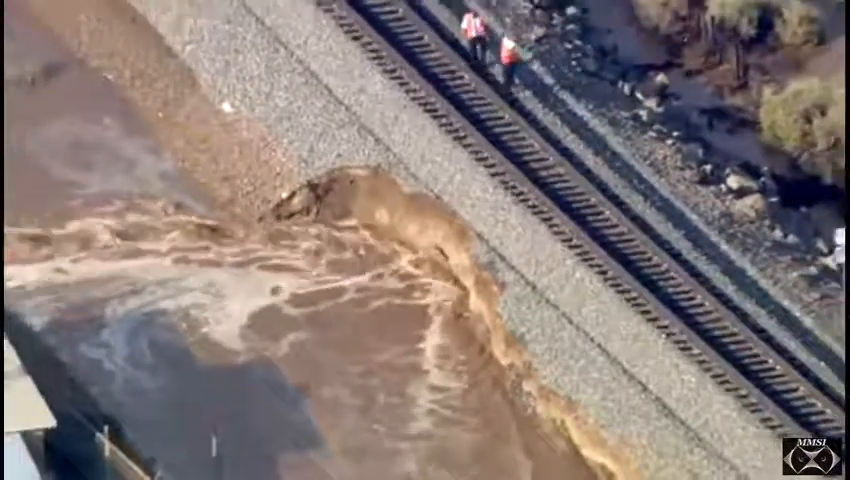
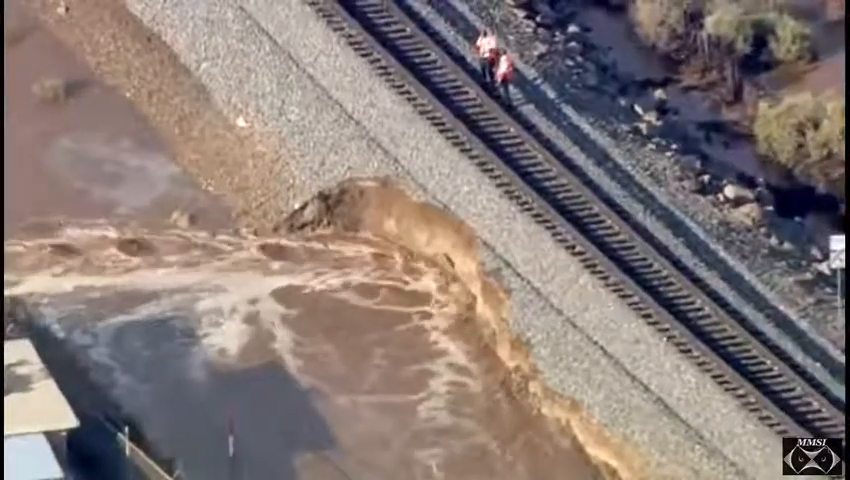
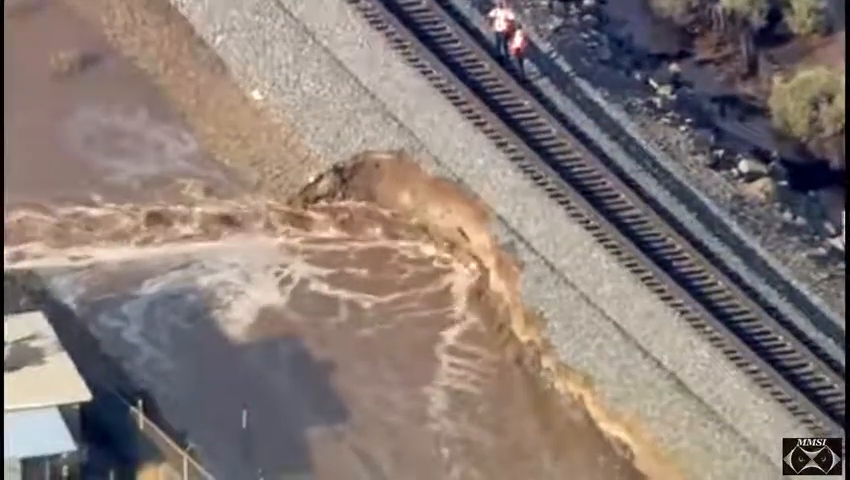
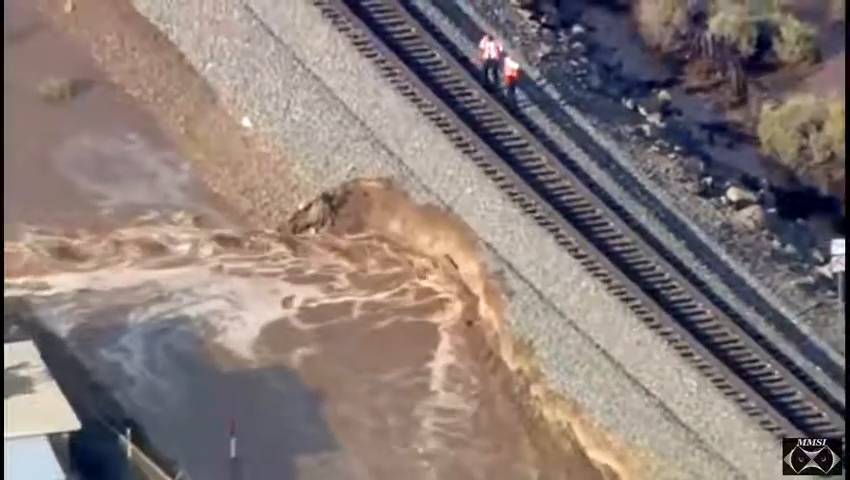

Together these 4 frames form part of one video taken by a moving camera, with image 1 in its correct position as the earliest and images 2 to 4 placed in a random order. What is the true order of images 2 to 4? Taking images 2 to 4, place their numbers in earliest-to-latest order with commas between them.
4, 3, 2
